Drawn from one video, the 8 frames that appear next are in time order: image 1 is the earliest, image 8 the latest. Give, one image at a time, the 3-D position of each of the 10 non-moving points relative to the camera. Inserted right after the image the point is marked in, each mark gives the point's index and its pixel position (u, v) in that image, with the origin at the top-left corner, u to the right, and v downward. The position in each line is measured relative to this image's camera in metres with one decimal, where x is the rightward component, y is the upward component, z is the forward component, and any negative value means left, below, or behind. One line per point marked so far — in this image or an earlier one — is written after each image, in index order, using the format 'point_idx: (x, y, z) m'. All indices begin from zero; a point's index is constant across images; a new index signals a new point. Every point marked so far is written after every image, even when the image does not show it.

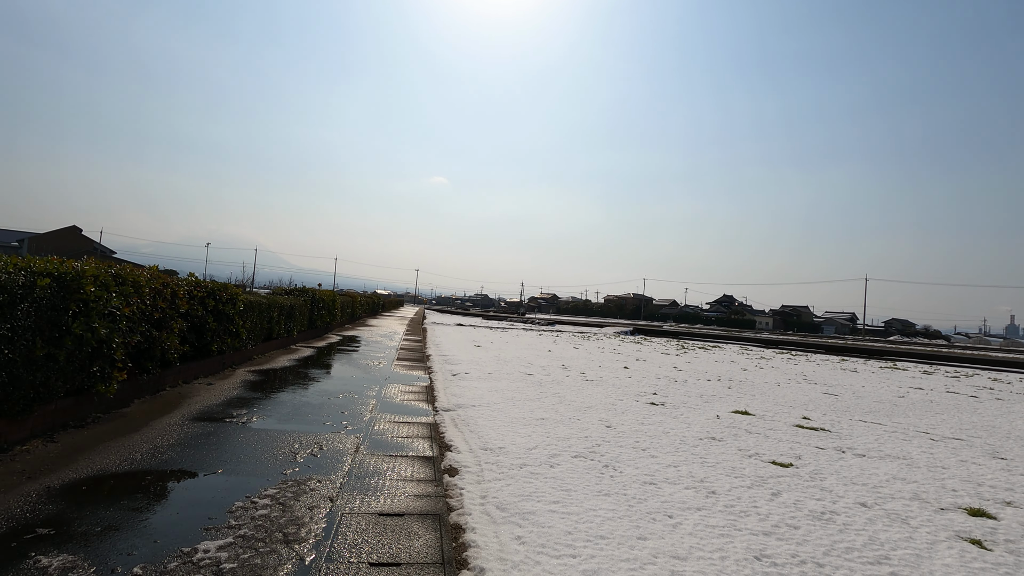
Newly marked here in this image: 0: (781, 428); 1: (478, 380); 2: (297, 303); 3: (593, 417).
0: (+4.1, -2.1, +7.3) m
1: (-0.7, -1.9, +9.8) m
2: (-4.7, -0.3, +10.4) m
3: (+1.2, -1.9, +7.1) m
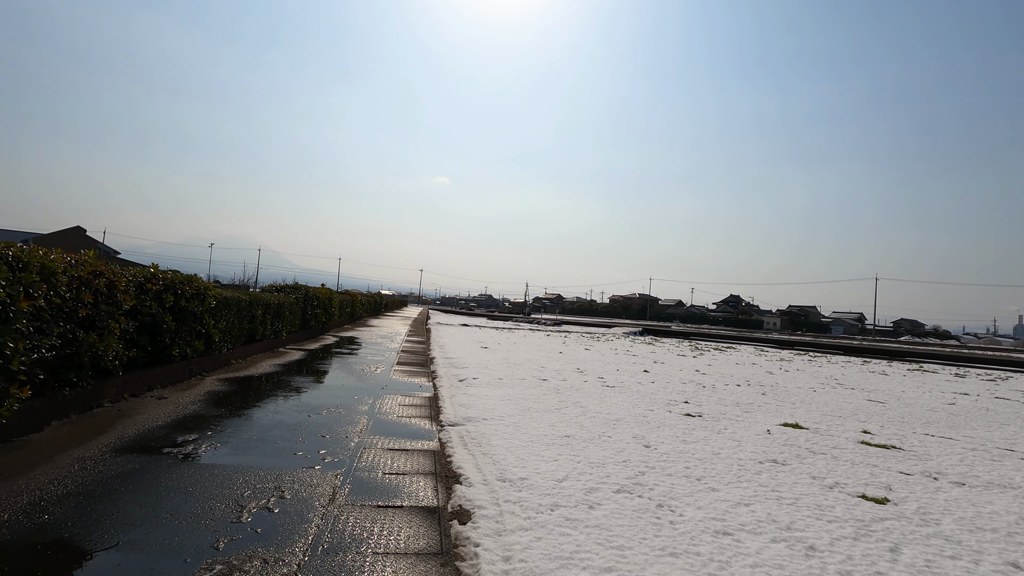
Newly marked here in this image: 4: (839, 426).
0: (+4.4, -2.0, +6.3) m
1: (-0.4, -1.8, +8.7) m
2: (-4.4, -0.3, +9.4) m
3: (+1.4, -1.8, +6.0) m
4: (+5.1, -2.2, +7.5) m
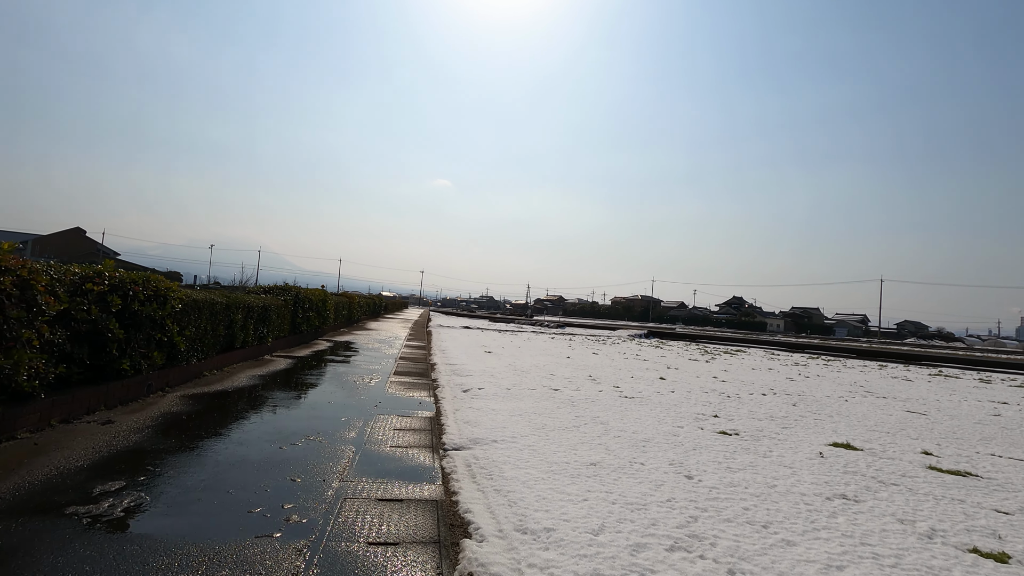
0: (+4.5, -2.1, +5.4) m
1: (-0.3, -1.8, +7.9) m
2: (-4.3, -0.3, +8.6) m
3: (+1.6, -1.8, +5.1) m
4: (+5.3, -2.2, +6.6) m
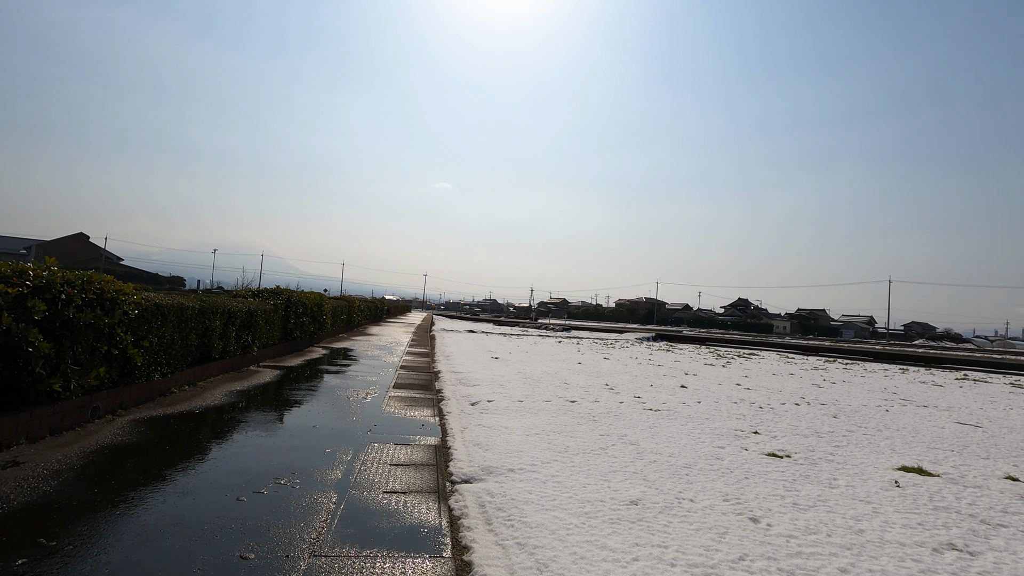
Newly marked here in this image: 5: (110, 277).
0: (+4.7, -2.0, +4.5) m
1: (-0.1, -1.8, +7.0) m
2: (-4.1, -0.3, +7.7) m
3: (+1.8, -1.8, +4.3) m
4: (+5.5, -2.2, +5.7) m
5: (-3.3, +0.1, +4.0) m
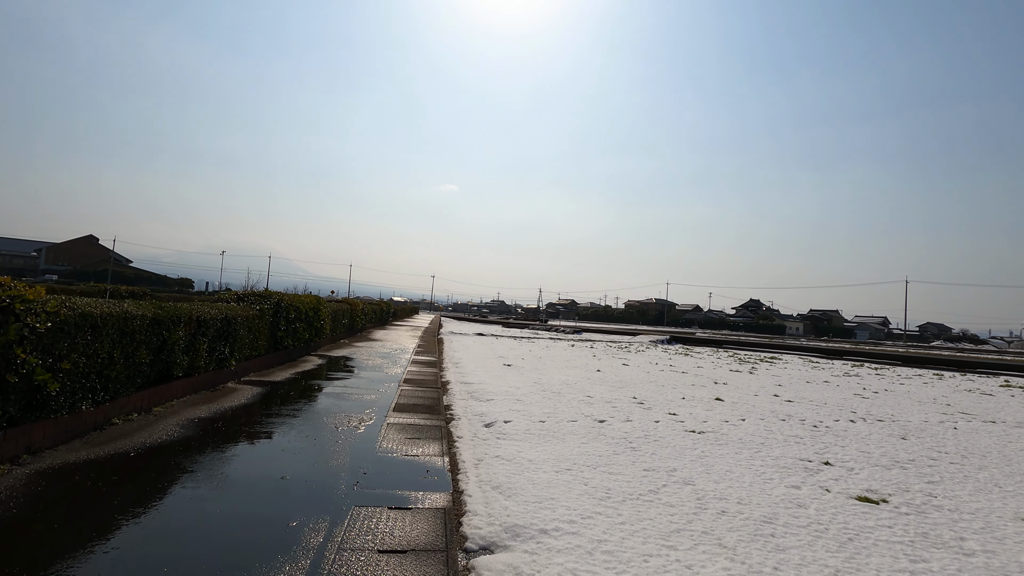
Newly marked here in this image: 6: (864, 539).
0: (+4.9, -2.1, +3.3) m
1: (+0.2, -1.9, +5.9) m
2: (-3.8, -0.4, +6.7) m
3: (+2.0, -1.8, +3.2) m
4: (+5.7, -2.2, +4.6) m
5: (-3.1, +0.1, +2.9) m
6: (+2.7, -1.9, +3.7) m
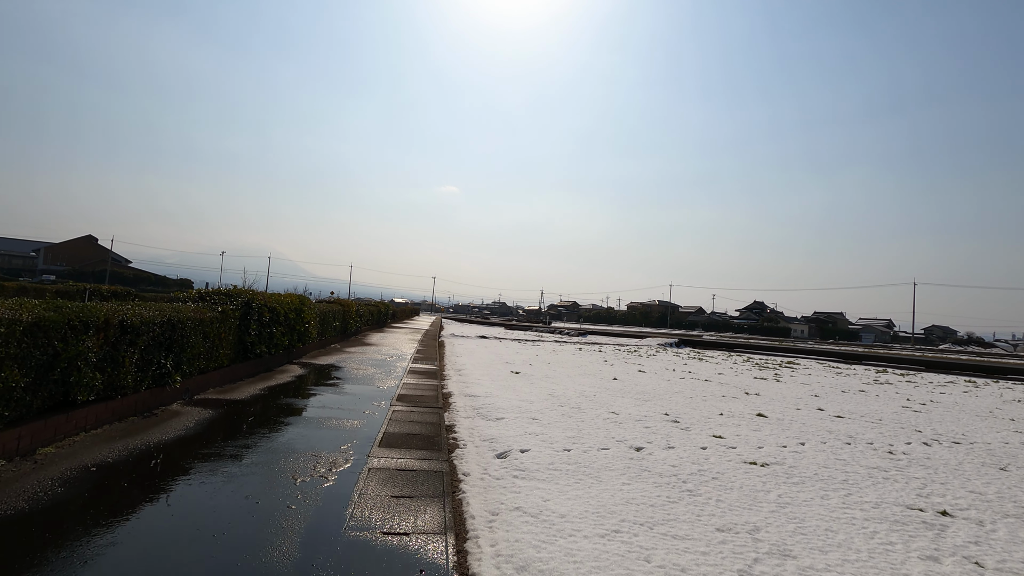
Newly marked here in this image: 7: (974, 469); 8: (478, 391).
0: (+5.1, -2.0, +2.0) m
1: (+0.4, -1.8, +4.6) m
2: (-3.6, -0.3, +5.4) m
3: (+2.2, -1.8, +1.8) m
4: (+5.9, -2.2, +3.2) m
5: (-2.9, +0.1, +1.6) m
6: (+2.9, -1.9, +2.3) m
7: (+5.9, -2.3, +6.2) m
8: (-0.7, -1.9, +9.0) m
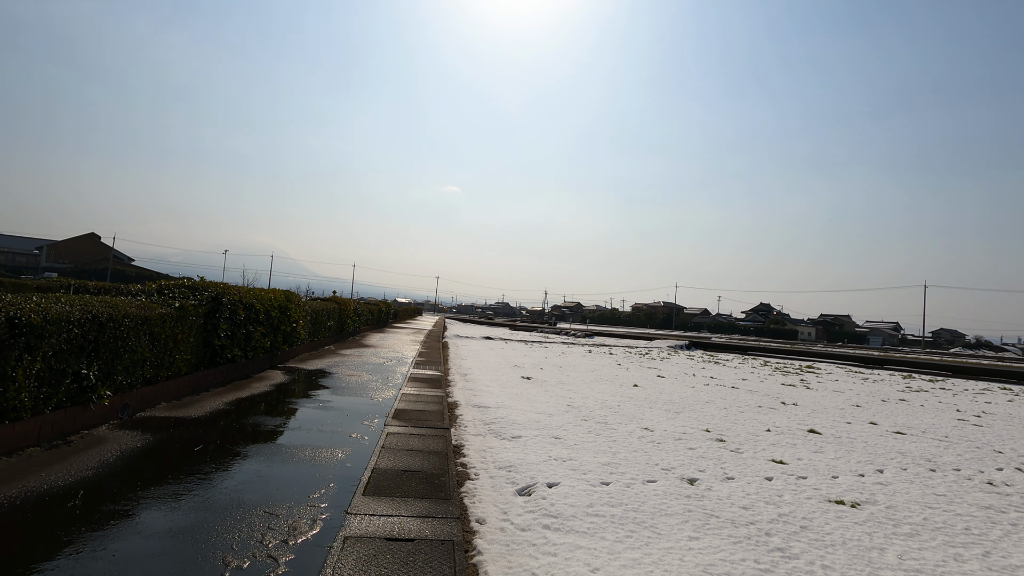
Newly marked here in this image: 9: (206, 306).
0: (+5.3, -2.0, +0.8) m
1: (+0.6, -1.8, +3.5) m
2: (-3.3, -0.2, +4.3) m
3: (+2.4, -1.7, +0.7) m
4: (+6.2, -2.1, +2.0) m
5: (-2.7, +0.2, +0.5) m
6: (+3.1, -1.8, +1.1) m
7: (+6.2, -2.3, +5.0) m
8: (-0.4, -1.9, +7.9) m
9: (-3.5, -0.2, +5.5) m
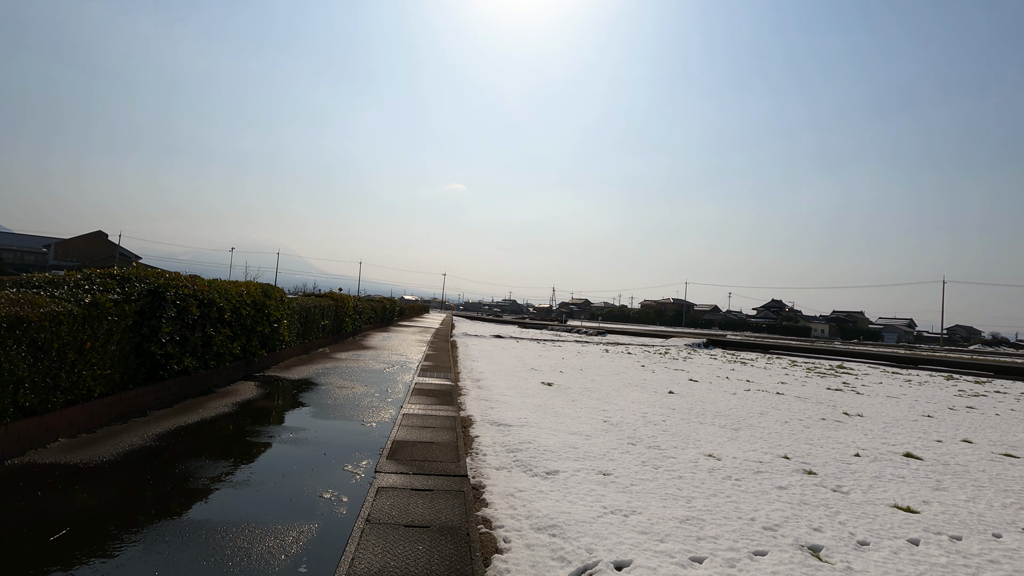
0: (+5.6, -1.9, -0.7) m
1: (+0.9, -1.7, +2.0) m
2: (-3.0, -0.1, +2.9) m
3: (+2.7, -1.7, -0.8) m
4: (+6.4, -2.0, +0.5) m
5: (-2.4, +0.3, -0.9) m
6: (+3.4, -1.7, -0.3) m
7: (+6.5, -2.2, +3.5) m
8: (-0.1, -1.8, +6.5) m
9: (-3.2, -0.1, +4.1) m
